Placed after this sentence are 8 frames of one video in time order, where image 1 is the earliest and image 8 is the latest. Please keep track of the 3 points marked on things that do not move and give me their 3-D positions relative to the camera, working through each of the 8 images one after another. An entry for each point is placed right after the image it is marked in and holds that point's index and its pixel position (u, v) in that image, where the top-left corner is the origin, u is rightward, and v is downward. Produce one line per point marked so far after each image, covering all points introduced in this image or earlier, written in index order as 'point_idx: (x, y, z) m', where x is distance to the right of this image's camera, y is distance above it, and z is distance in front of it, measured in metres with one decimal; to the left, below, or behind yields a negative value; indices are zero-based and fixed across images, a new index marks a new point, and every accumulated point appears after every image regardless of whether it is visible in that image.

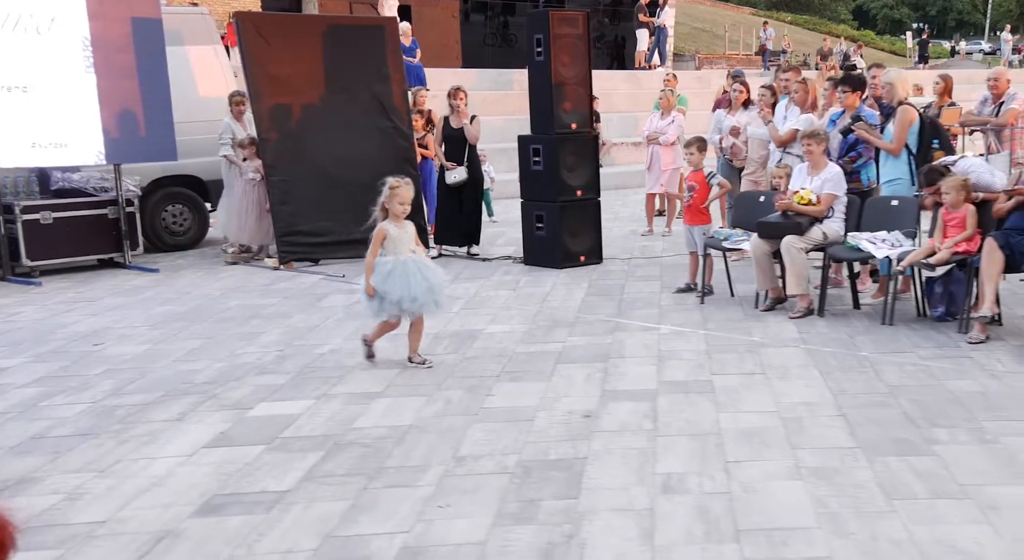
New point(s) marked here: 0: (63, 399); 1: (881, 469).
0: (-2.7, -0.7, +5.6) m
1: (+1.6, -0.8, +4.1) m
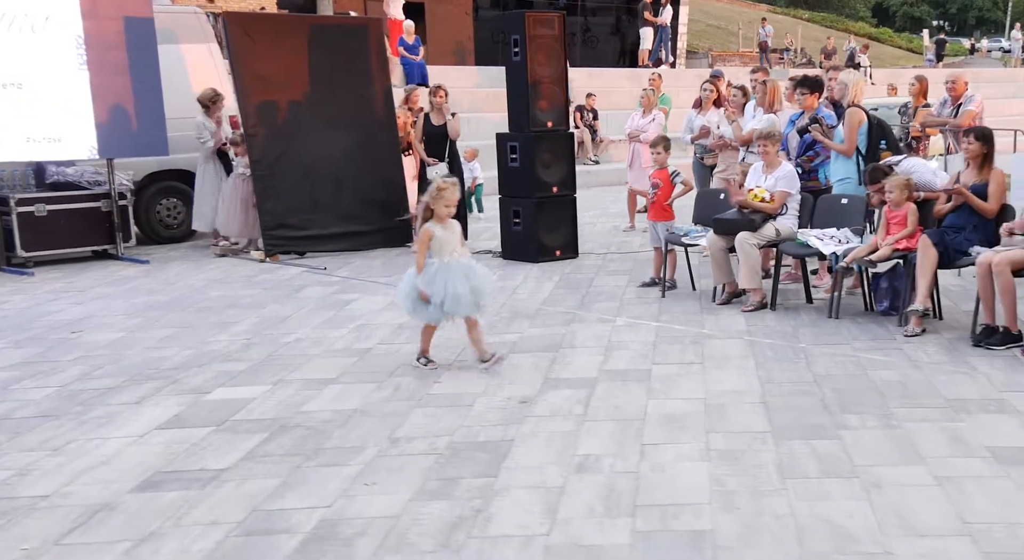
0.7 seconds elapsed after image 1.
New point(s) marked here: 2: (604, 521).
0: (-3.0, -0.7, +5.9) m
1: (+1.2, -0.8, +4.3) m
2: (+0.4, -1.0, +3.8) m
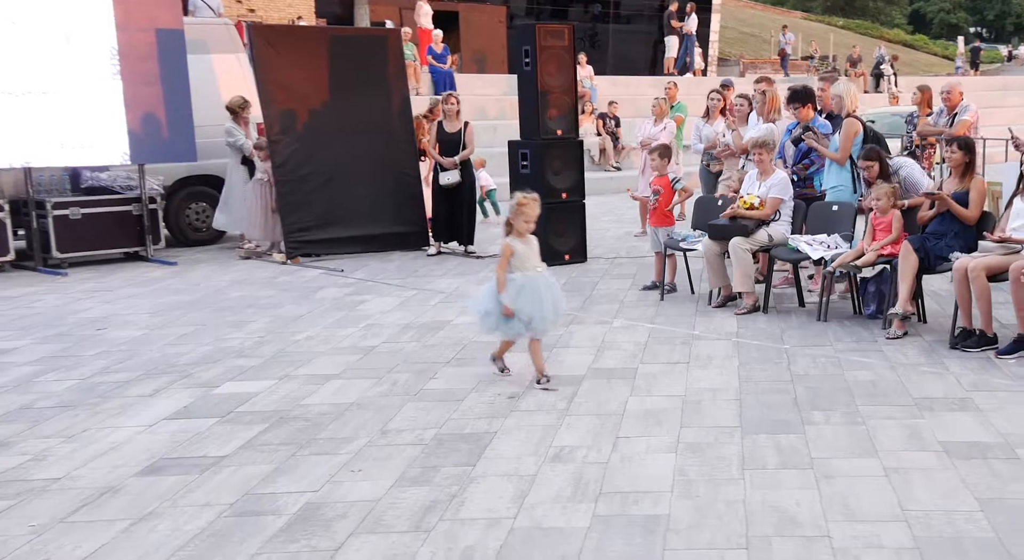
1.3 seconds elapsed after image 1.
0: (-3.0, -0.6, +6.3) m
1: (+1.1, -0.8, +4.6) m
2: (+0.2, -1.0, +4.1) m
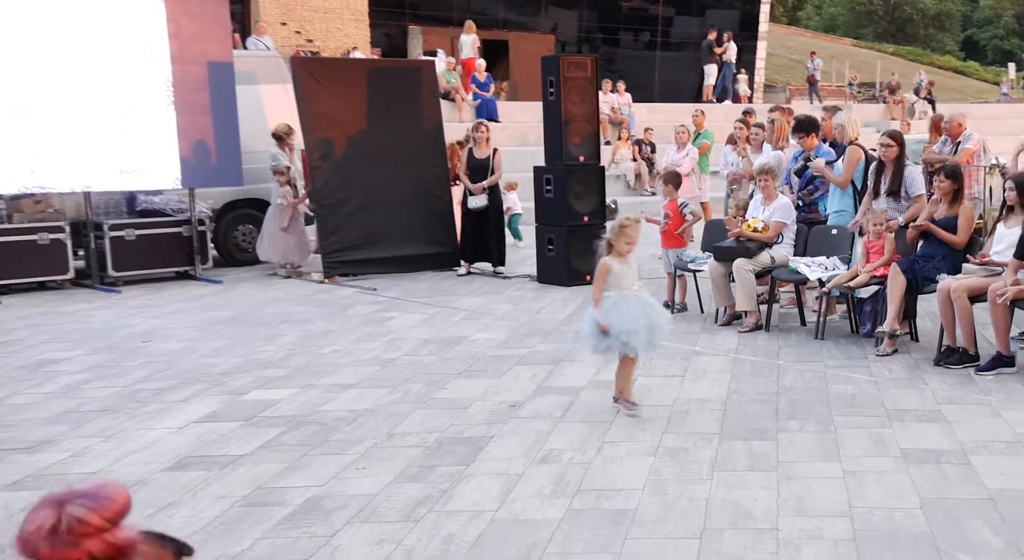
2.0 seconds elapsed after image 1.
0: (-3.0, -0.7, +6.9) m
1: (+1.1, -0.9, +4.9) m
2: (+0.2, -1.0, +4.5) m
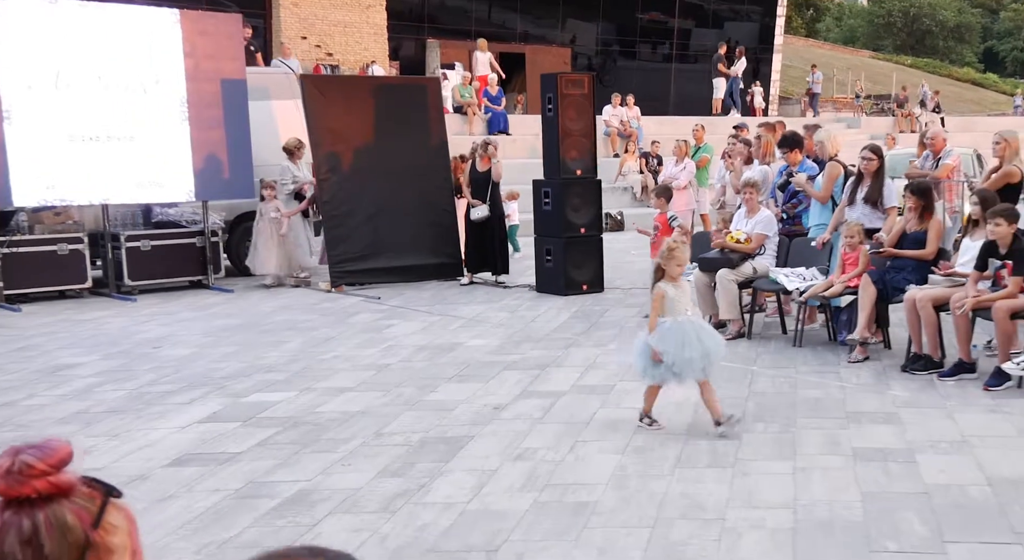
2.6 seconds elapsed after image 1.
0: (-3.1, -0.8, +7.2) m
1: (+1.0, -0.9, +5.2) m
2: (0.0, -1.1, +4.8) m
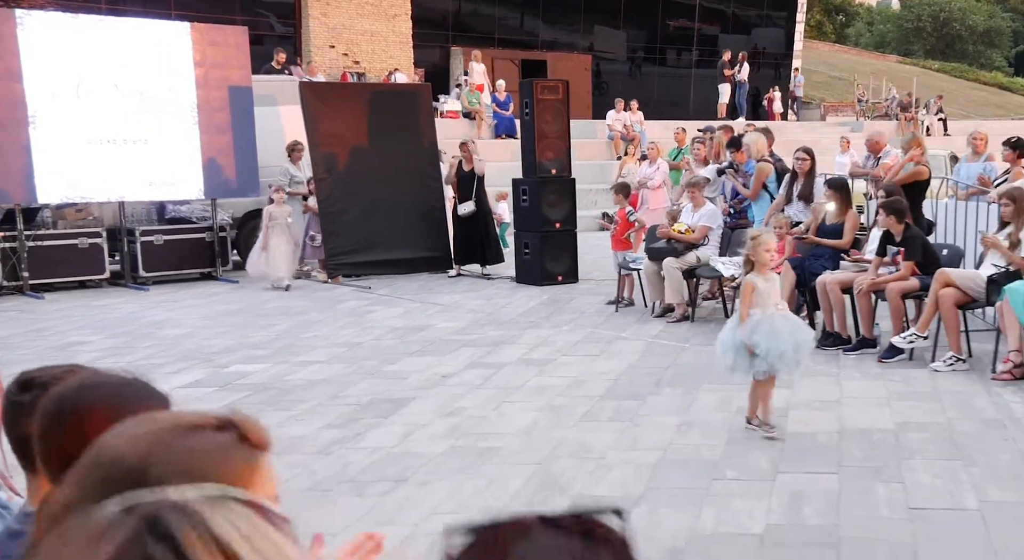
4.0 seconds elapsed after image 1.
0: (-3.4, -0.7, +8.1) m
1: (+0.5, -0.8, +5.9) m
2: (-0.4, -0.9, +5.5) m
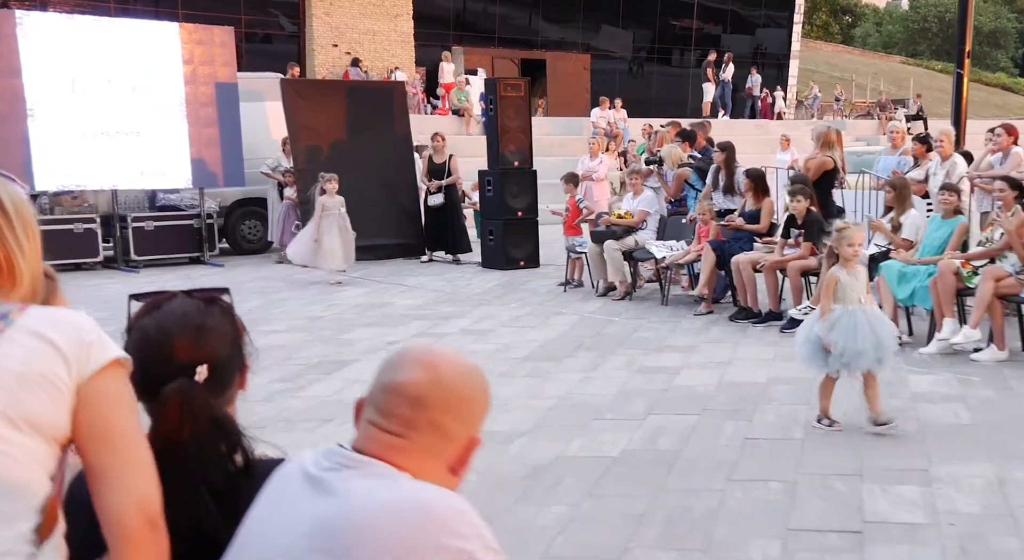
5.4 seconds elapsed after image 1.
0: (-3.9, -0.5, +8.9) m
1: (0.0, -0.6, +6.6) m
2: (-0.9, -0.7, +6.2) m
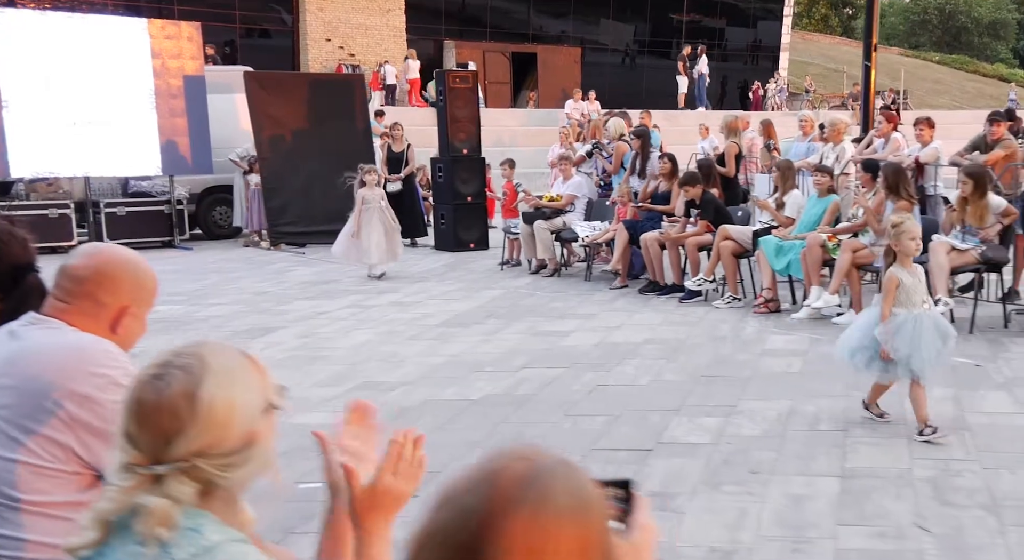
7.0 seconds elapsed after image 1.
0: (-4.5, -0.2, +9.5) m
1: (-0.6, -0.4, +7.2) m
2: (-1.6, -0.5, +6.9) m
